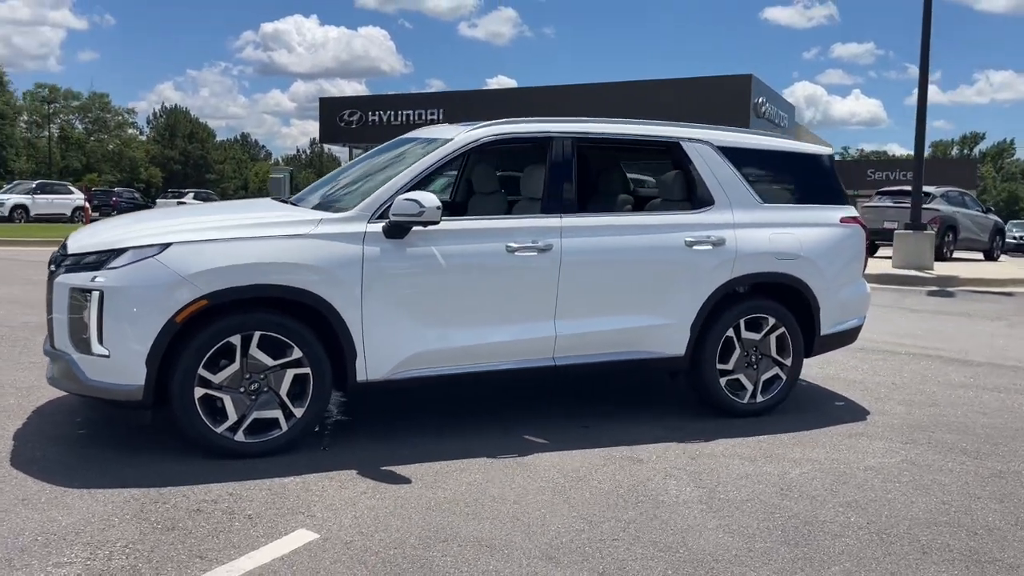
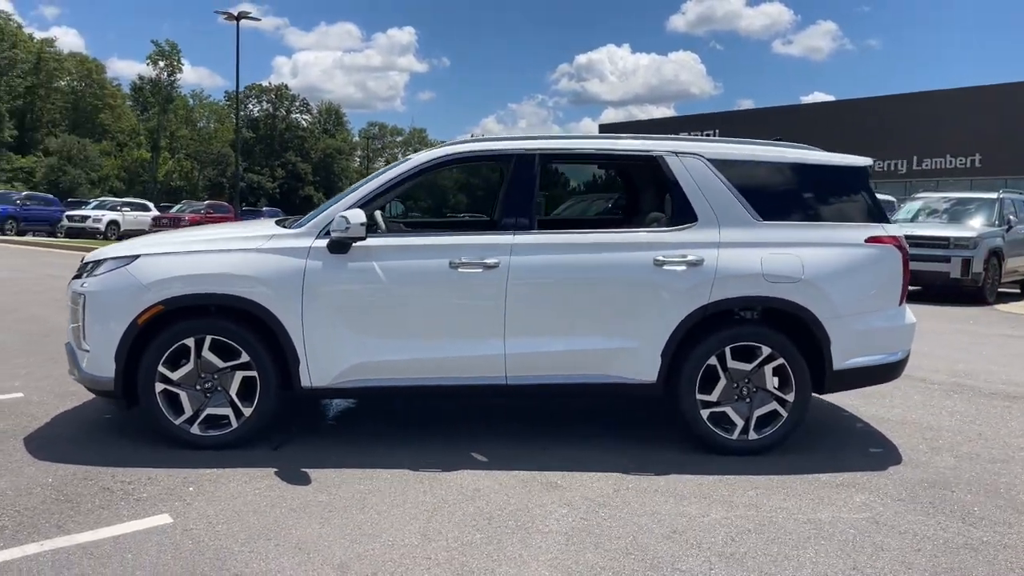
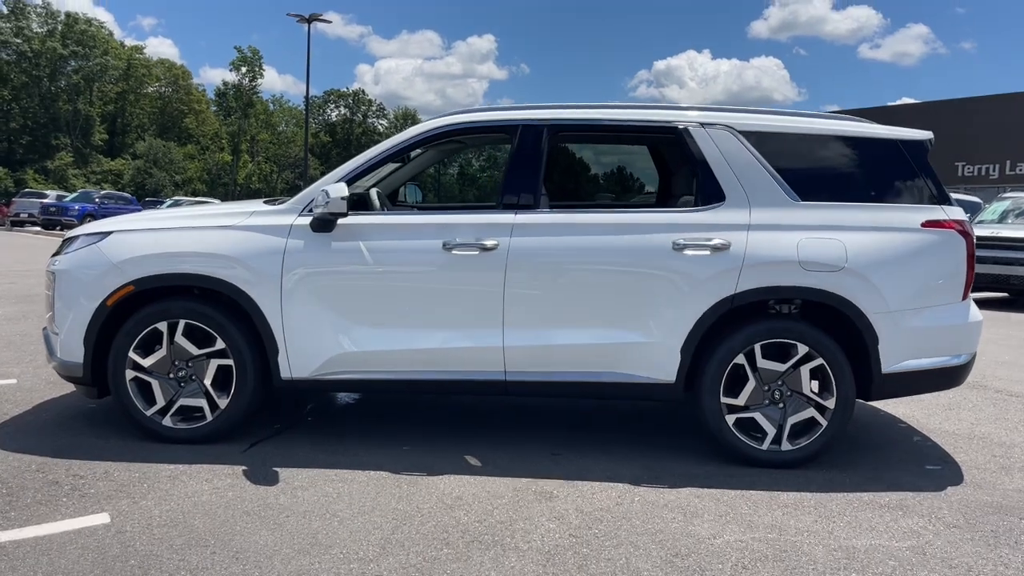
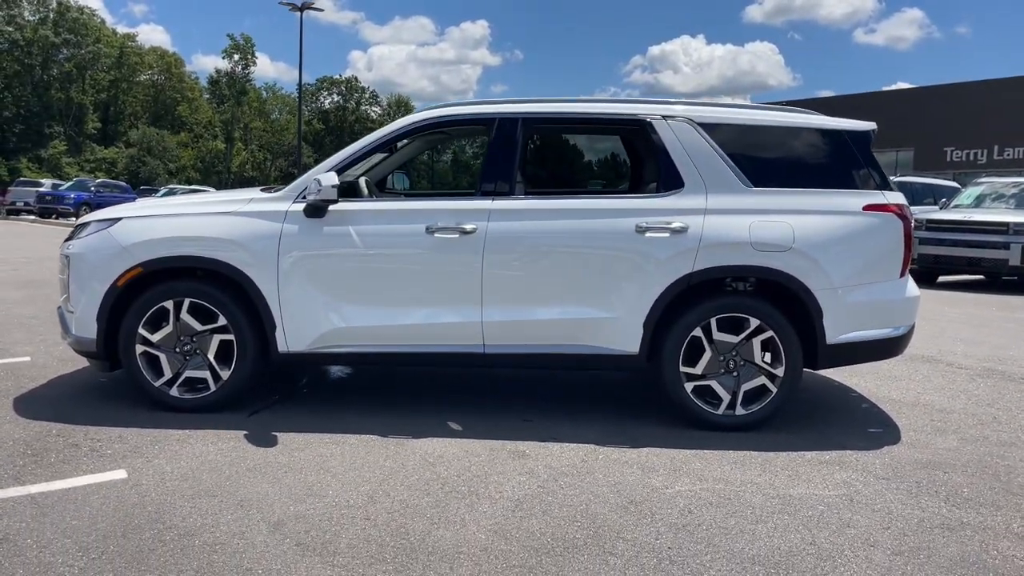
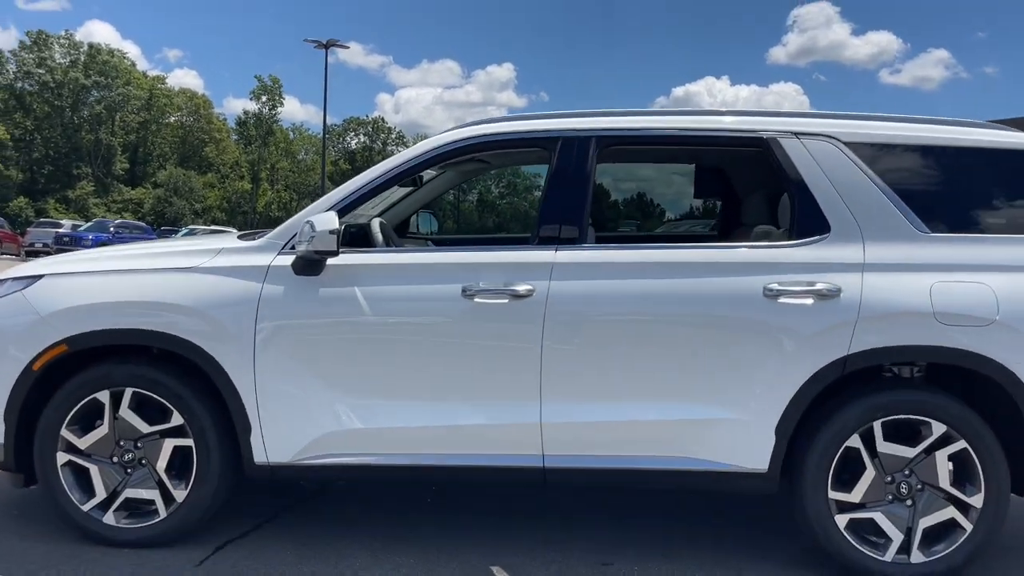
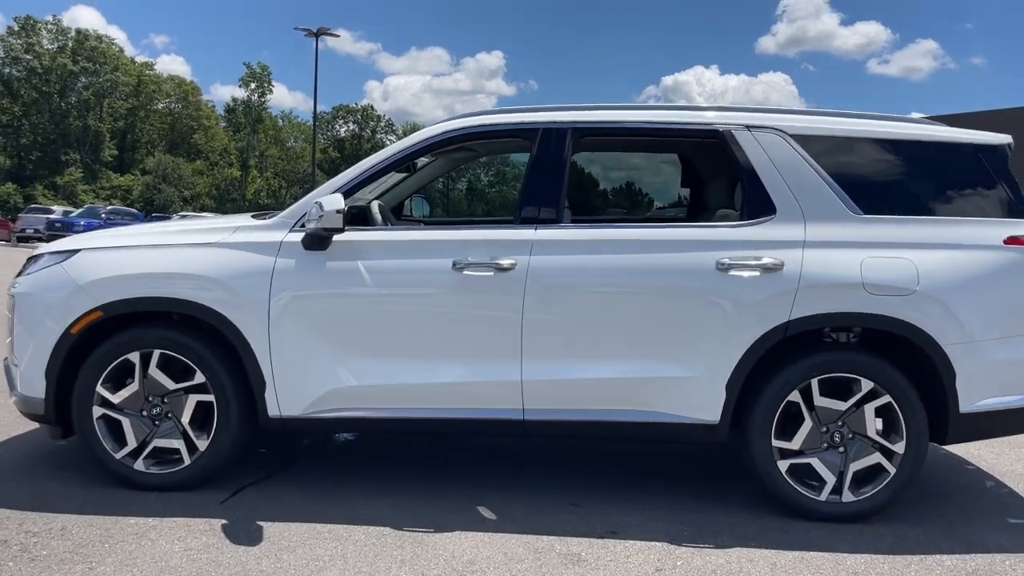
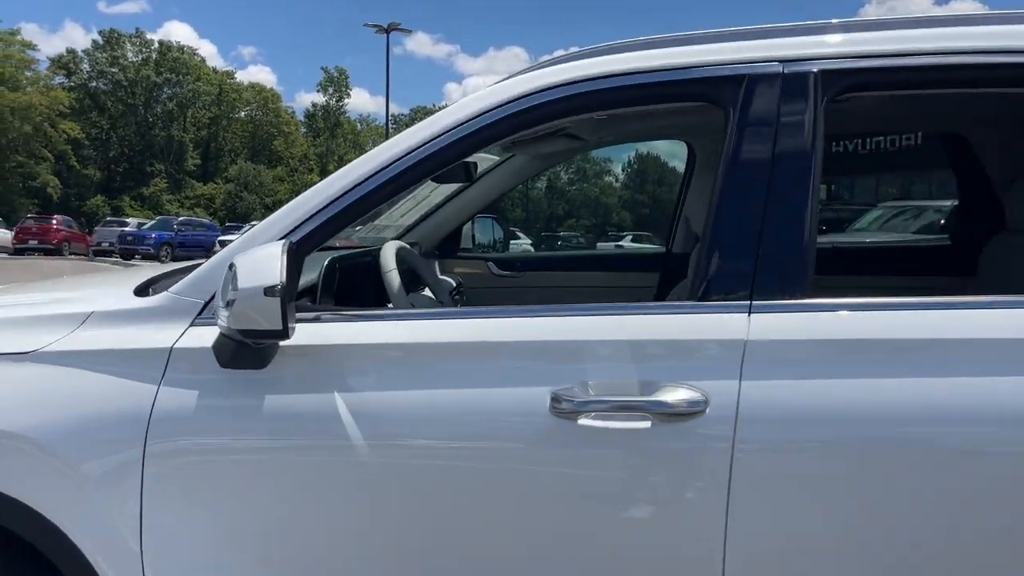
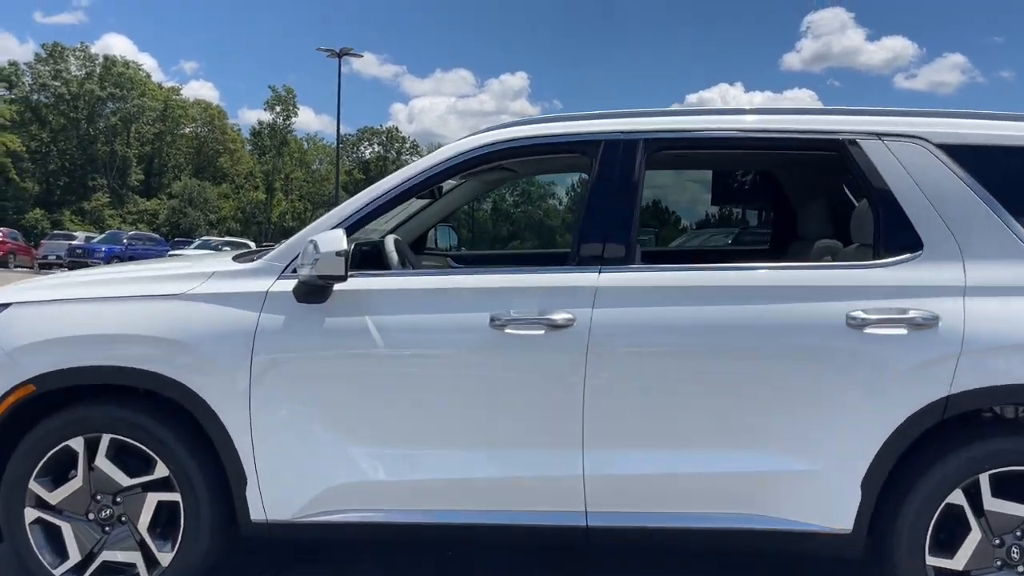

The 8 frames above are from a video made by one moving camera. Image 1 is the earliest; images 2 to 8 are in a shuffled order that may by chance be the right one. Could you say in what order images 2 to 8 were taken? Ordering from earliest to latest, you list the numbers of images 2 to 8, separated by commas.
2, 4, 3, 6, 5, 8, 7
